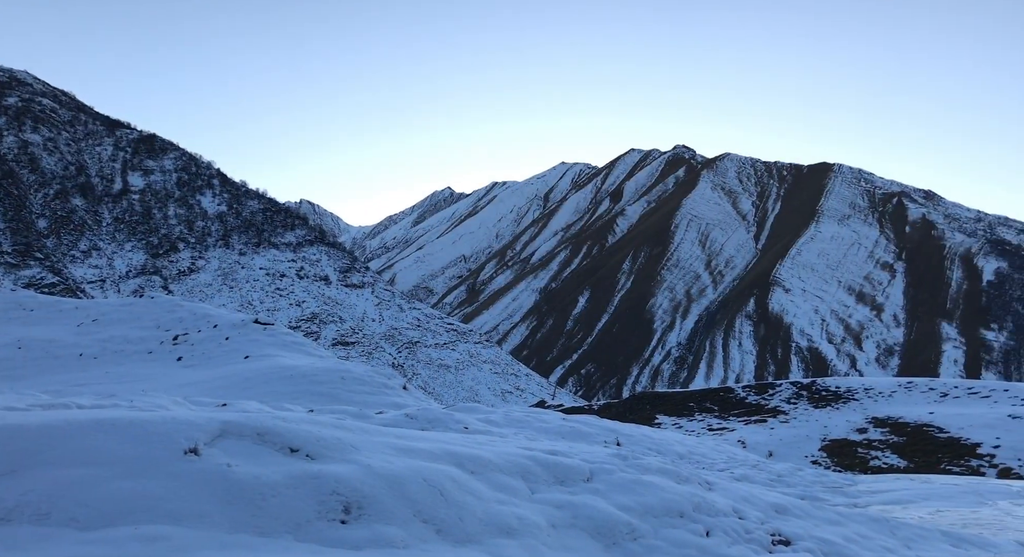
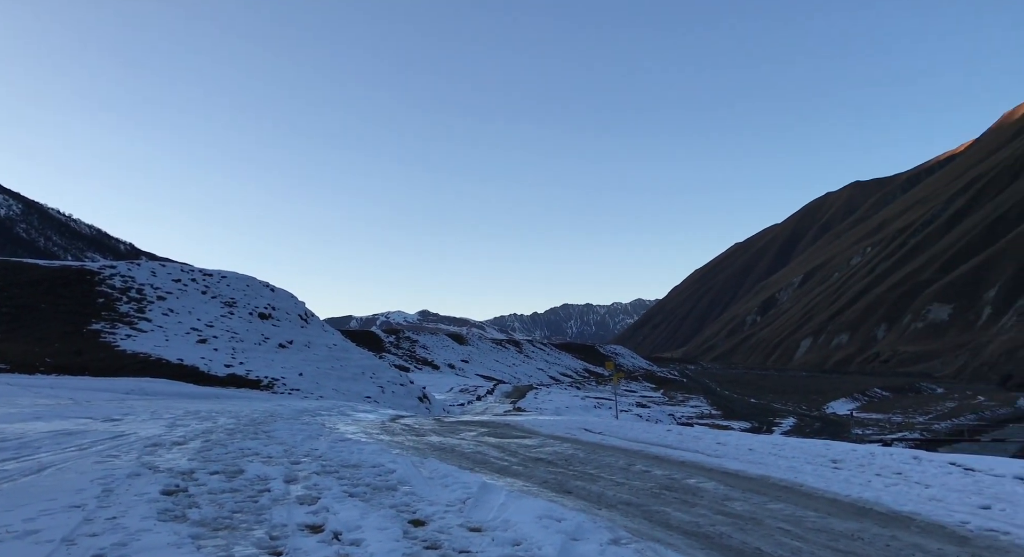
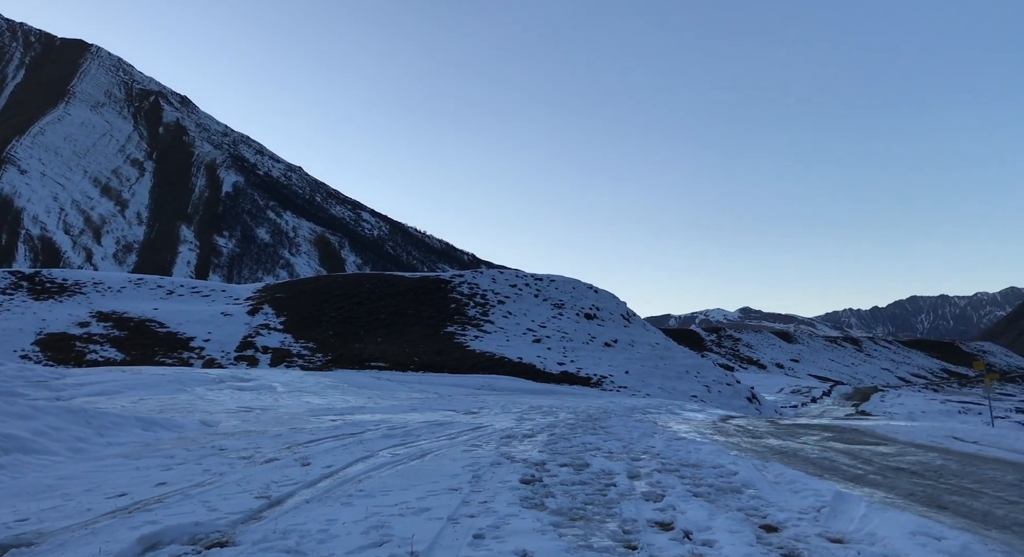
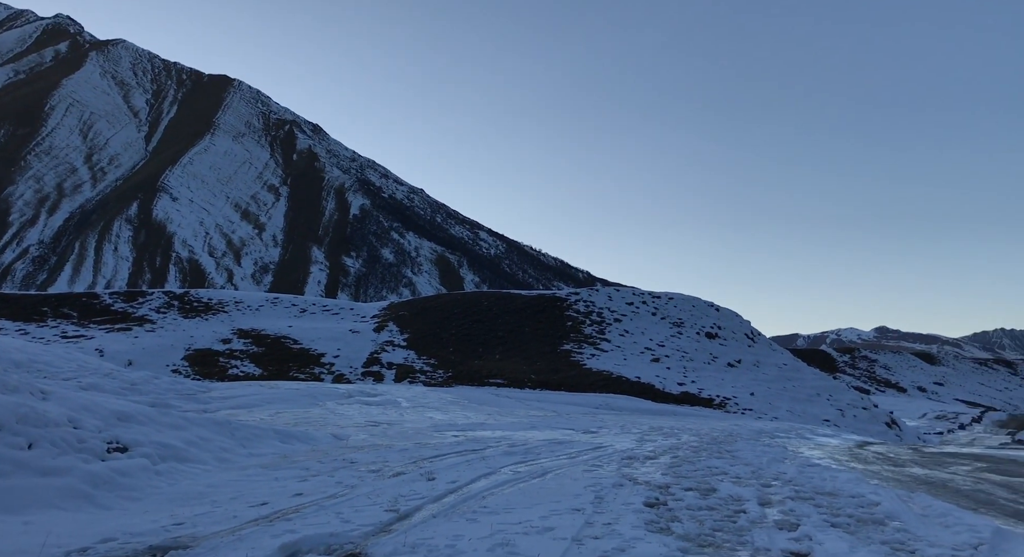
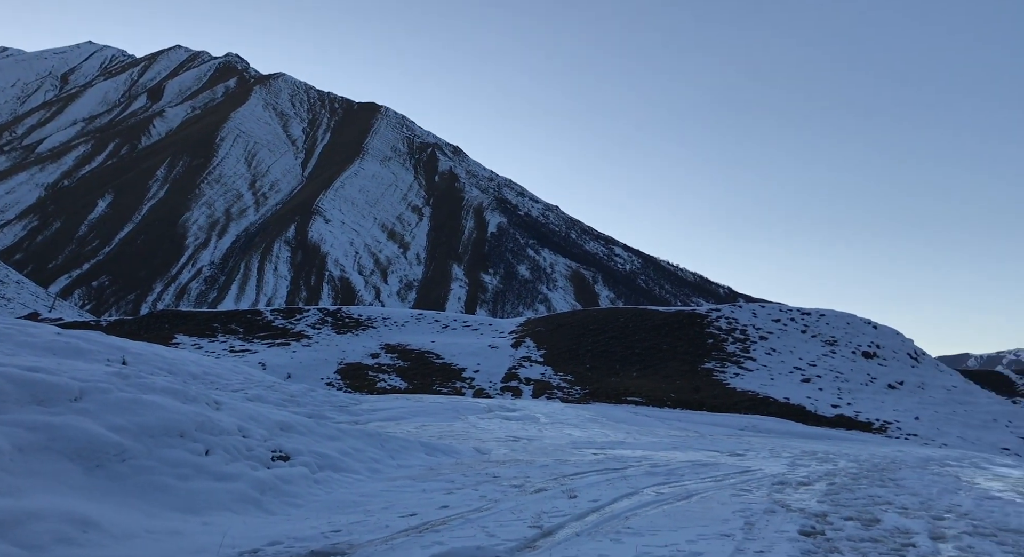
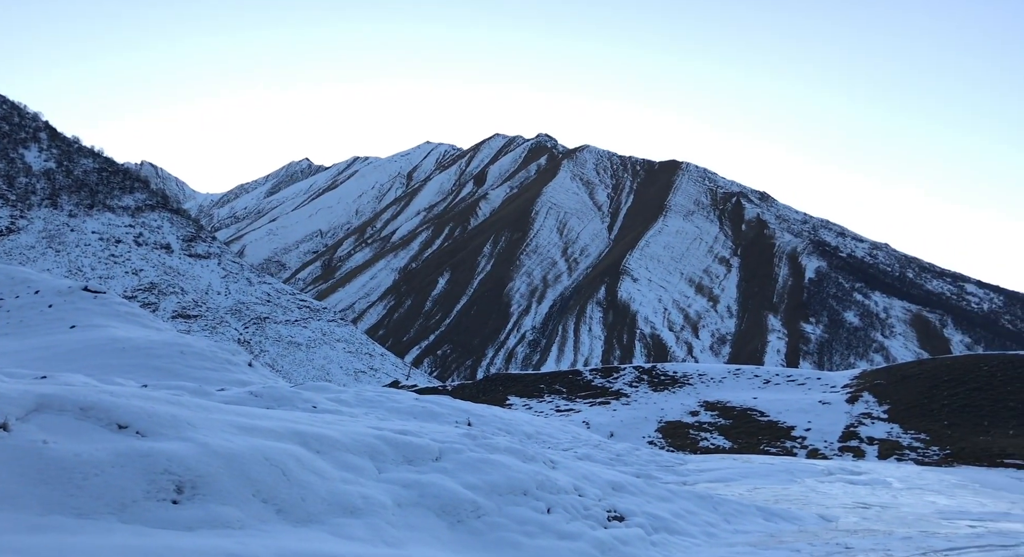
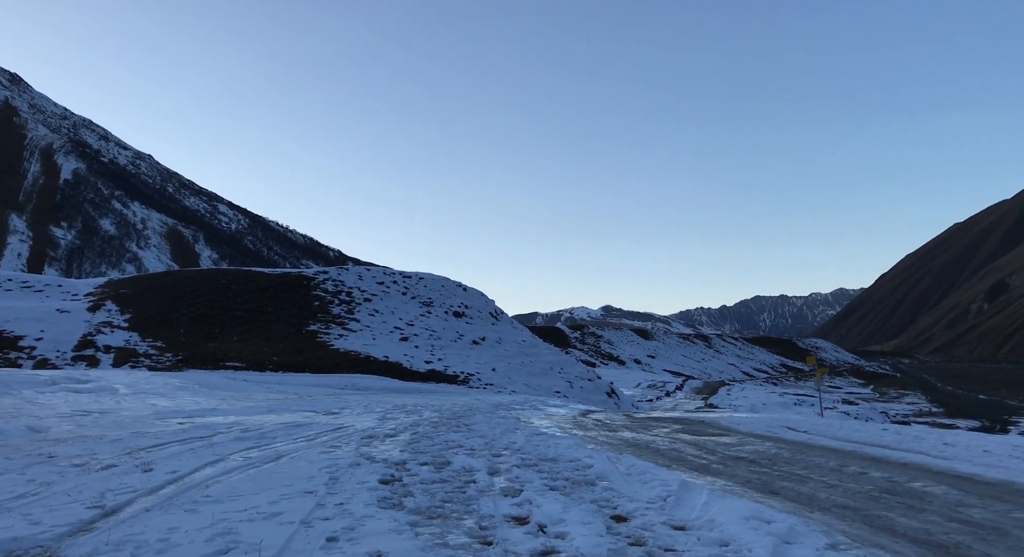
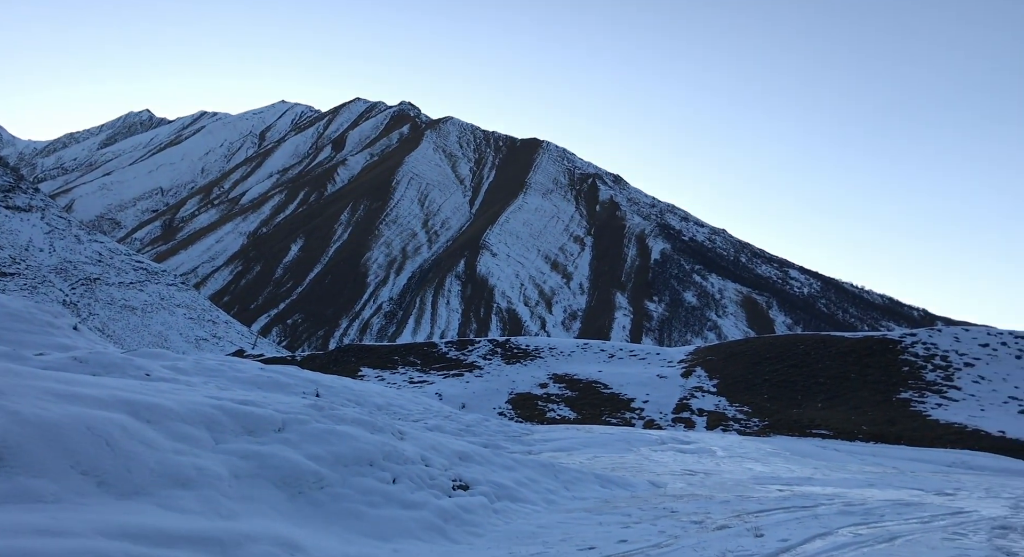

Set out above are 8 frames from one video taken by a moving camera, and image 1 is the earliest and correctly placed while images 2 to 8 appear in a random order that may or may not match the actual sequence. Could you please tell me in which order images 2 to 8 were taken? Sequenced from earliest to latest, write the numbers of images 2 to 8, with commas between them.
6, 8, 5, 4, 3, 7, 2
